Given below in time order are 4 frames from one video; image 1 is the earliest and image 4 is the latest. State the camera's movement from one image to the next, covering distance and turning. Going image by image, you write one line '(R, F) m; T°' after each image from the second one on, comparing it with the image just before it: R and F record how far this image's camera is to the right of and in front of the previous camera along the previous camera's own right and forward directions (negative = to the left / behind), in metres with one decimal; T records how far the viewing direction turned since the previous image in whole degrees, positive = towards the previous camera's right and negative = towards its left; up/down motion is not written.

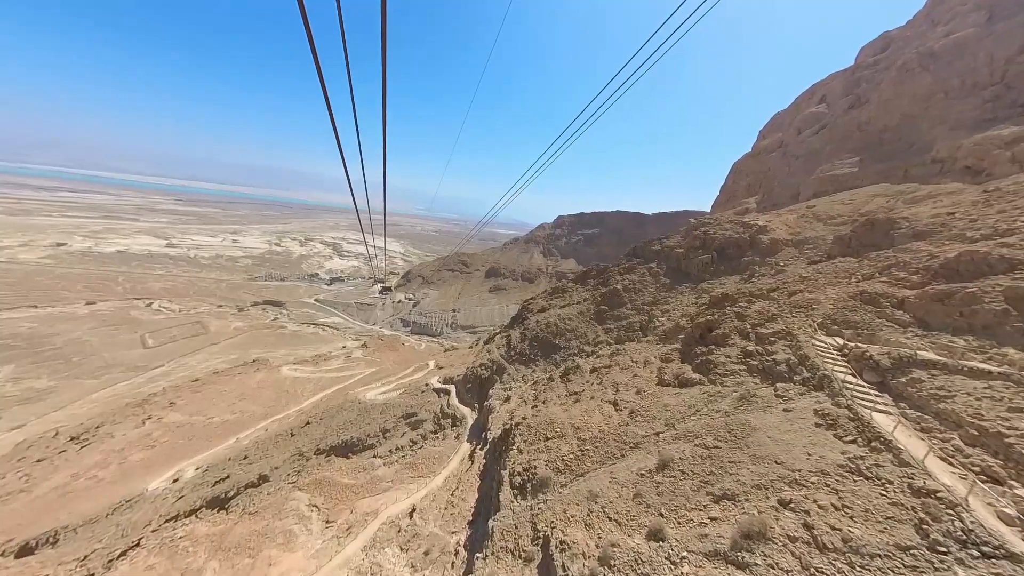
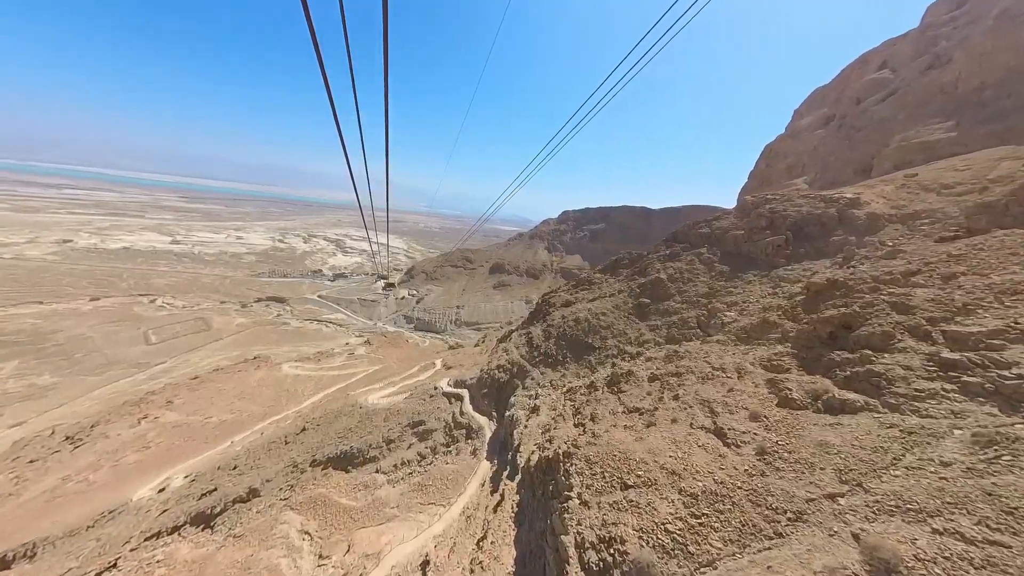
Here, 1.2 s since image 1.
(-0.5, +1.5) m; 0°
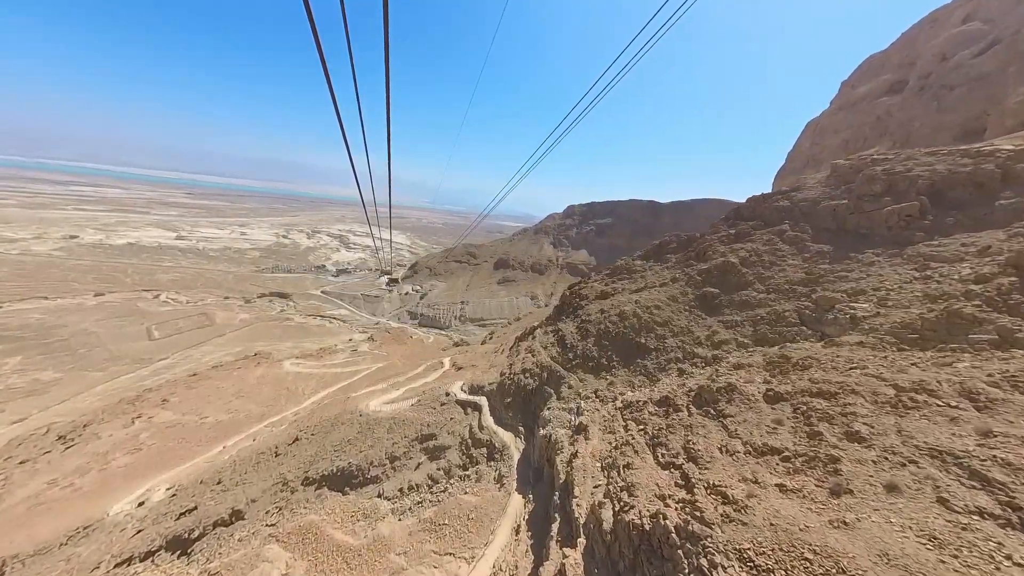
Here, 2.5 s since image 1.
(-0.6, +1.7) m; -1°
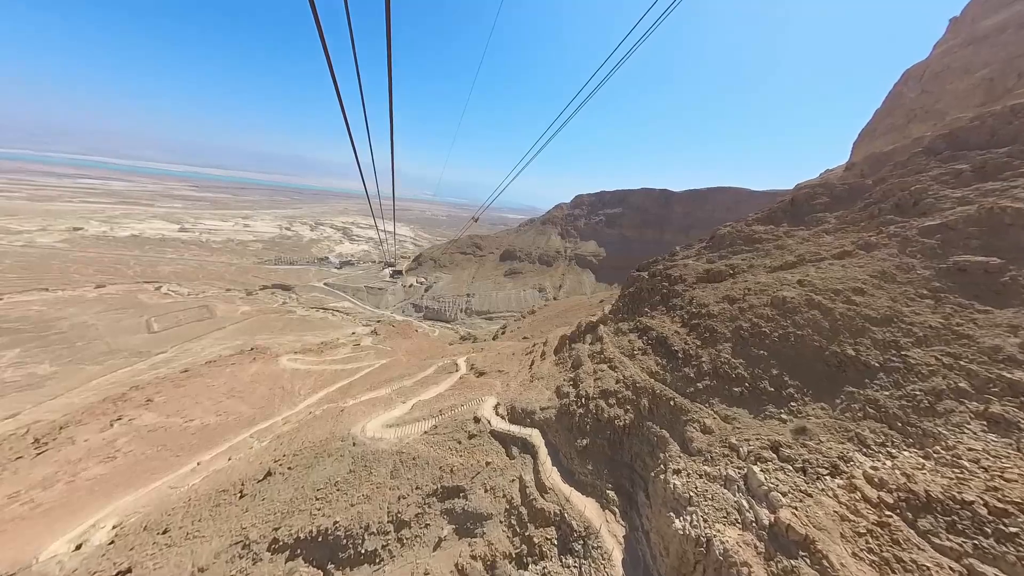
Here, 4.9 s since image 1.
(-1.0, +3.1) m; -1°
